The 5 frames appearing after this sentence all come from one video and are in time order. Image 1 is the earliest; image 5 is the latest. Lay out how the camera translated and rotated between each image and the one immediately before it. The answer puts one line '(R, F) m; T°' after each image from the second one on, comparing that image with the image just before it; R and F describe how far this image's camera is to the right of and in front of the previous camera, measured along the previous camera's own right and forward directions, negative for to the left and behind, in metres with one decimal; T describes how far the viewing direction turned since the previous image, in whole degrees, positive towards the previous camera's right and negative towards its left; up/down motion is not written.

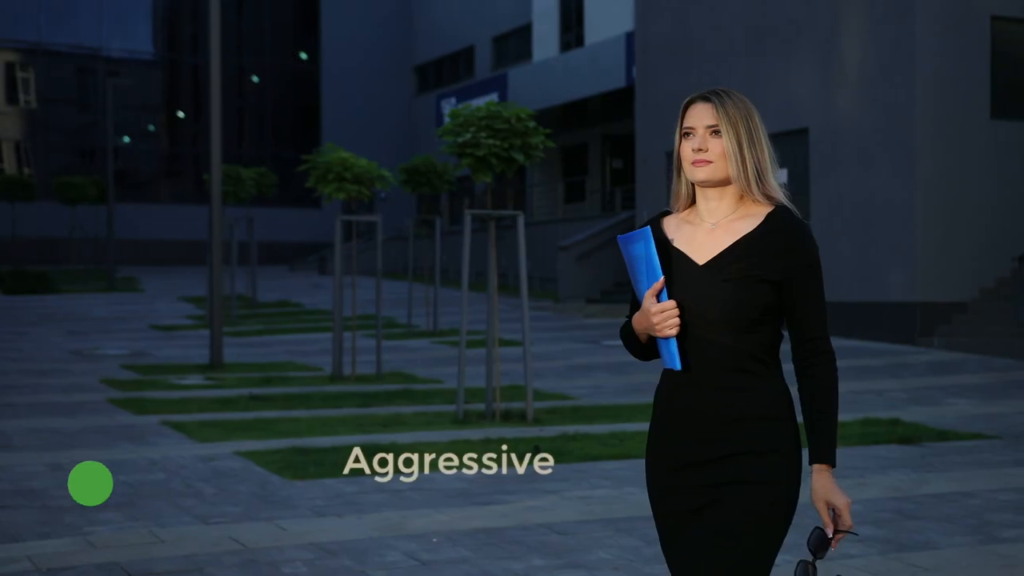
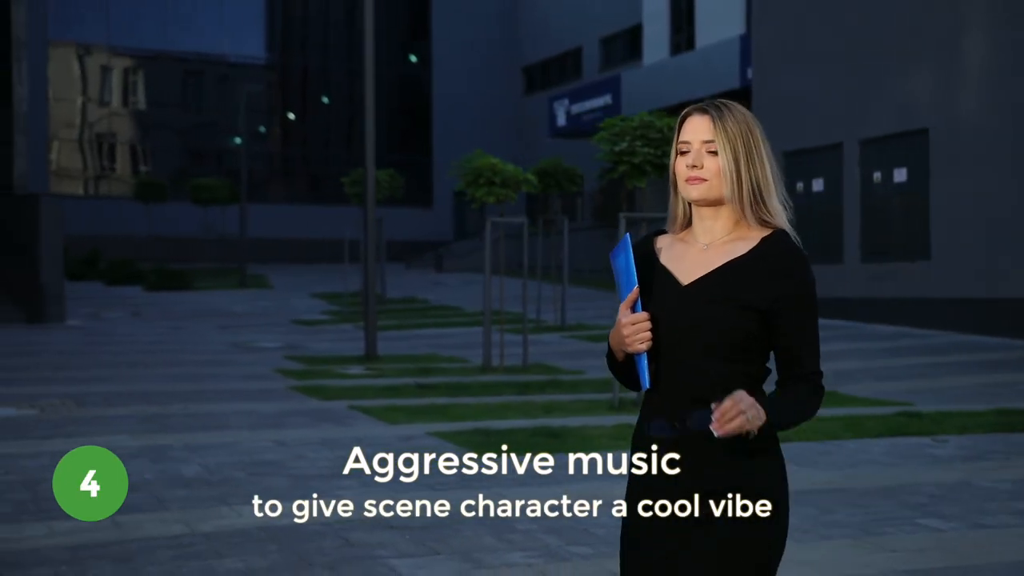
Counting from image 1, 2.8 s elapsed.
(-0.7, -1.0) m; -4°
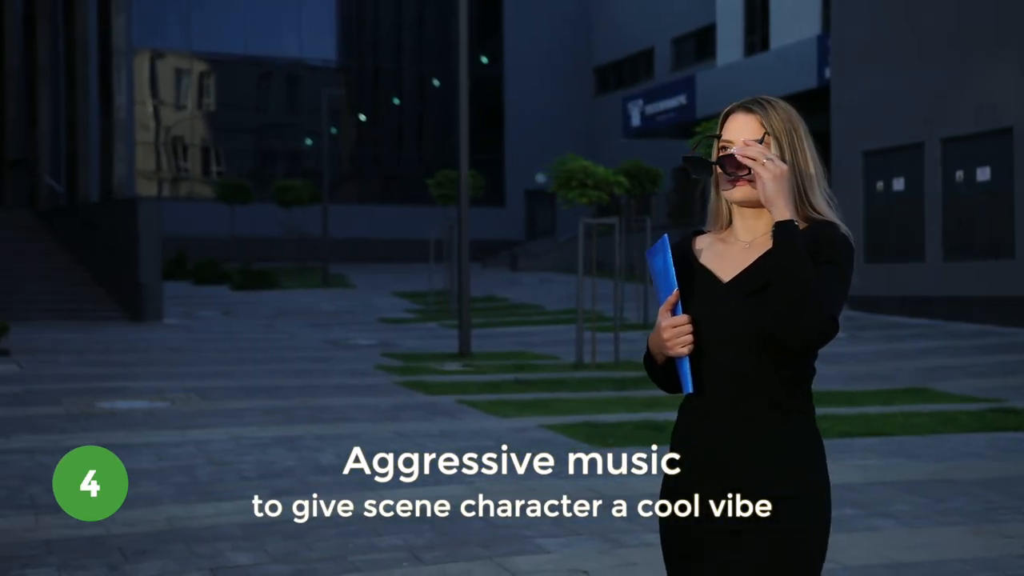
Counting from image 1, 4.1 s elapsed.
(-0.4, -0.5) m; -3°
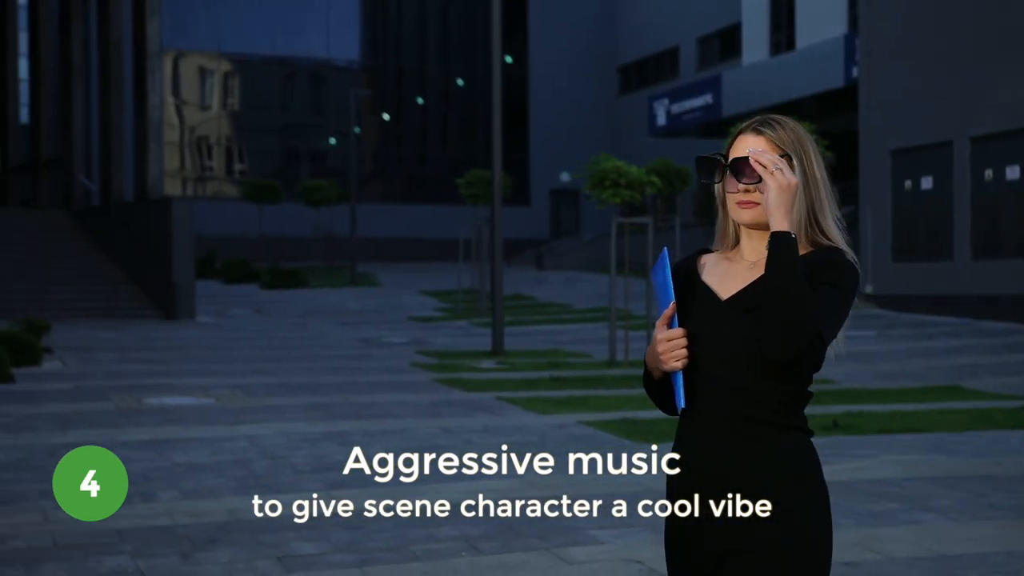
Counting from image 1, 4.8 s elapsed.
(-0.2, -0.2) m; -1°
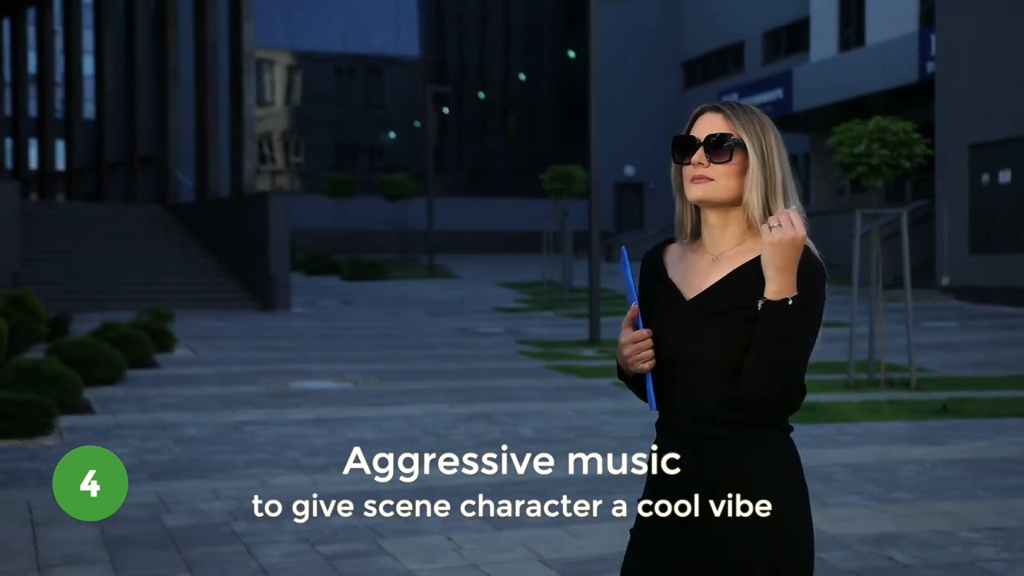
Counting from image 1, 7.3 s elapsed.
(-0.9, -0.8) m; -2°
